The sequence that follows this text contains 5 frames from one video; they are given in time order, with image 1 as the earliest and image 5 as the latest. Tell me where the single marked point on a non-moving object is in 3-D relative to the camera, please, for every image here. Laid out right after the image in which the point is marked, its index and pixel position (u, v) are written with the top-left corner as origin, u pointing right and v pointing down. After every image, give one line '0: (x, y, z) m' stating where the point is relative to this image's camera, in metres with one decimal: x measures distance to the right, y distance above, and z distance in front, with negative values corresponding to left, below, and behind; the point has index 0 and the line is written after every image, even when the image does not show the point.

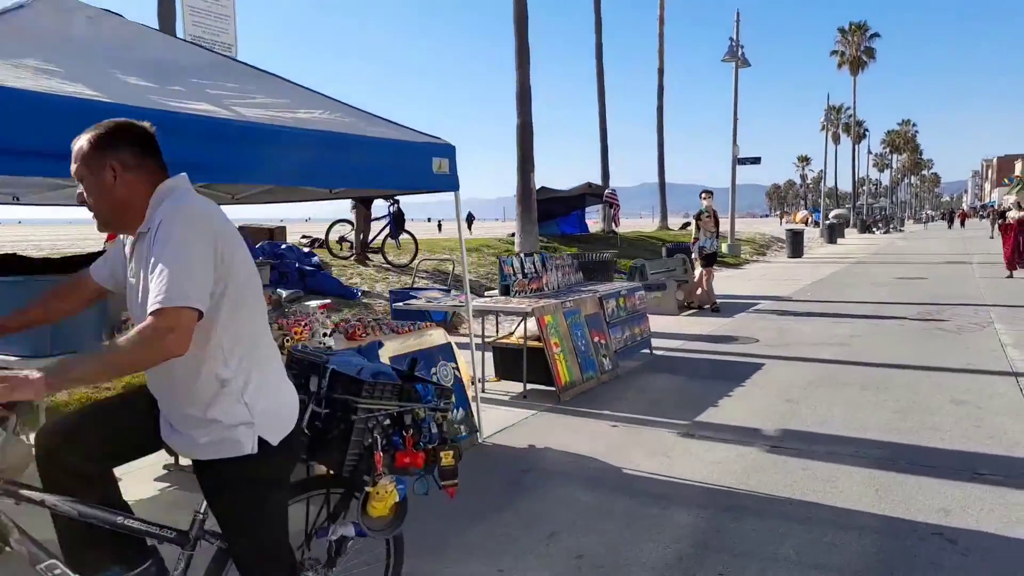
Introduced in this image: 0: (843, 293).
0: (+6.4, -0.1, +13.9) m
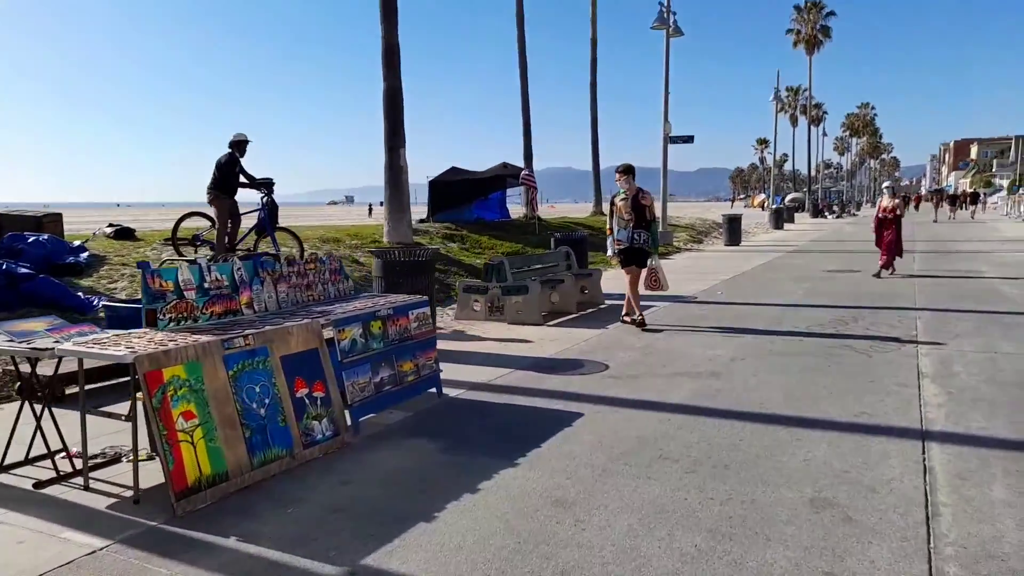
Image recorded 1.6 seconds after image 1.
0: (+4.1, -0.1, +11.9) m
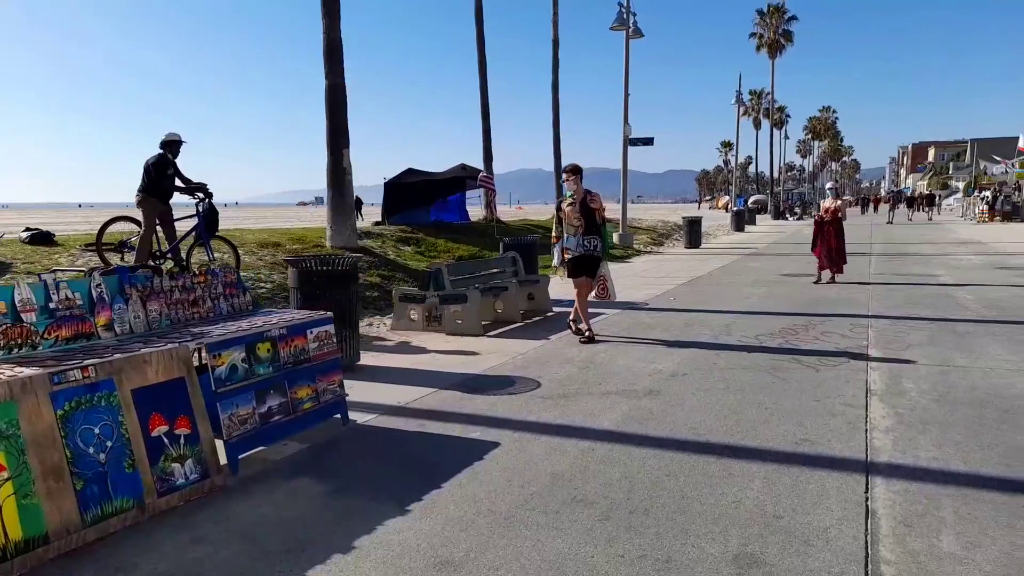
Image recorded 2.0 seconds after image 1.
0: (+3.2, -0.2, +11.6) m
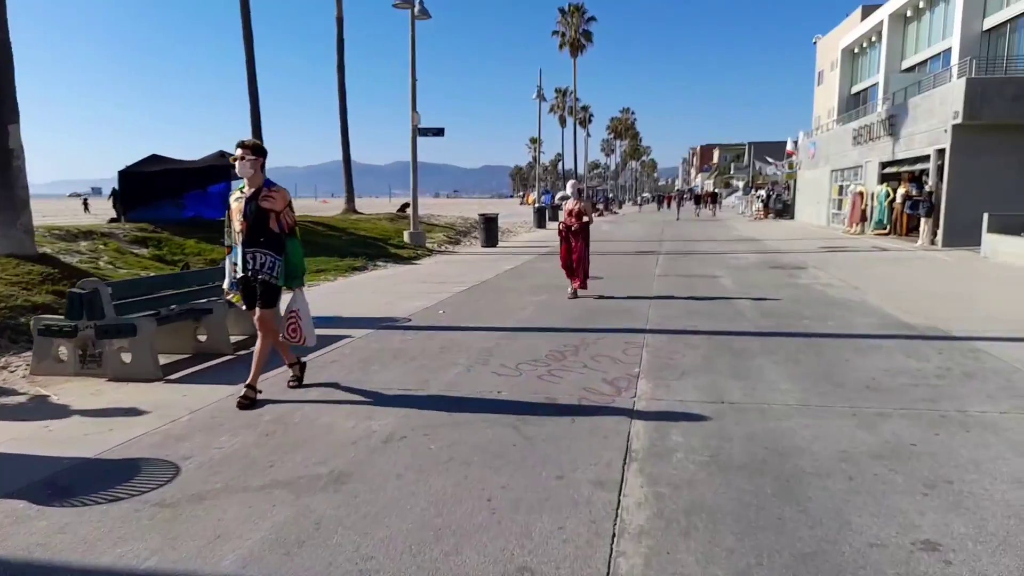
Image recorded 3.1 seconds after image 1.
0: (-0.4, -0.3, +10.1) m
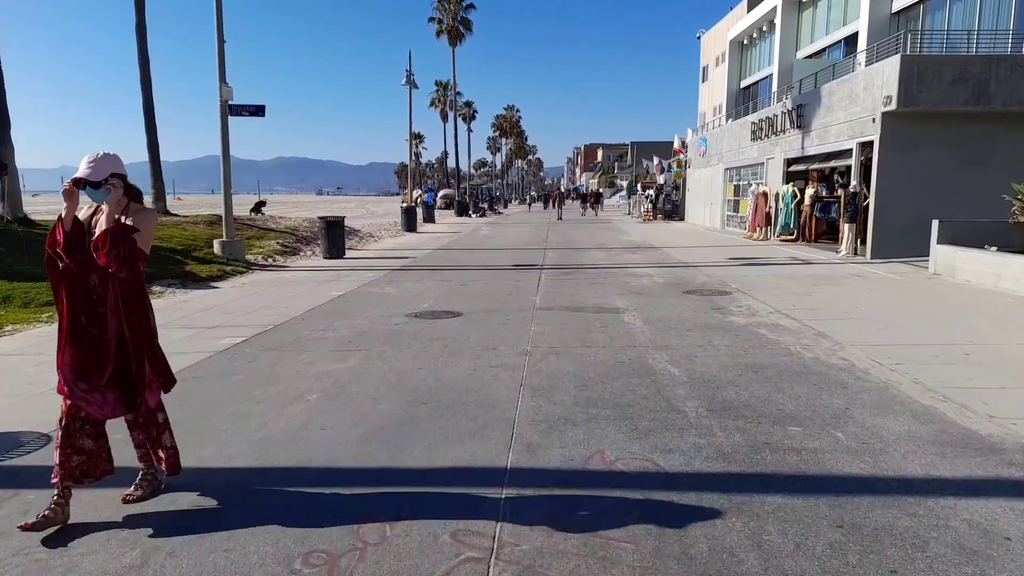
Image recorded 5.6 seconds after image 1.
0: (-2.3, -0.9, +5.5) m
